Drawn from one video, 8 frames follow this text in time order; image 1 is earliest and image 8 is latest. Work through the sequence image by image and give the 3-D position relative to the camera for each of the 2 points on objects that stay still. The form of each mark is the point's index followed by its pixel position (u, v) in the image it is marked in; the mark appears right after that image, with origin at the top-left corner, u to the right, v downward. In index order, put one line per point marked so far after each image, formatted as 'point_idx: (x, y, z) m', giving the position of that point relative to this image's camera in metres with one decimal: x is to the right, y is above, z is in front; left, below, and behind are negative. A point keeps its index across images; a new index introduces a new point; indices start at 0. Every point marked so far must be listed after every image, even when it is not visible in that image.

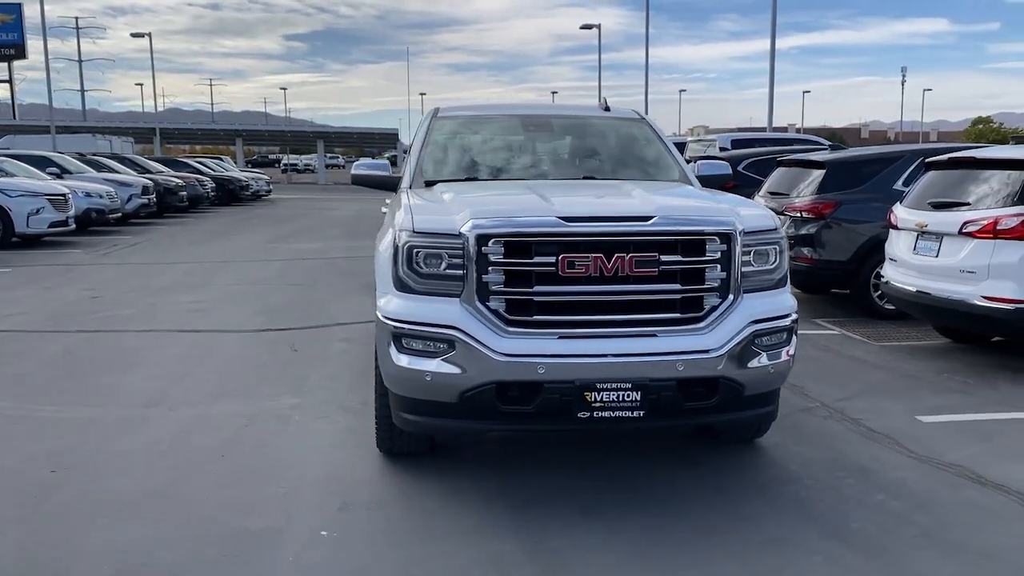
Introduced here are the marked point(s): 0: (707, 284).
0: (+1.0, 0.0, +4.4) m
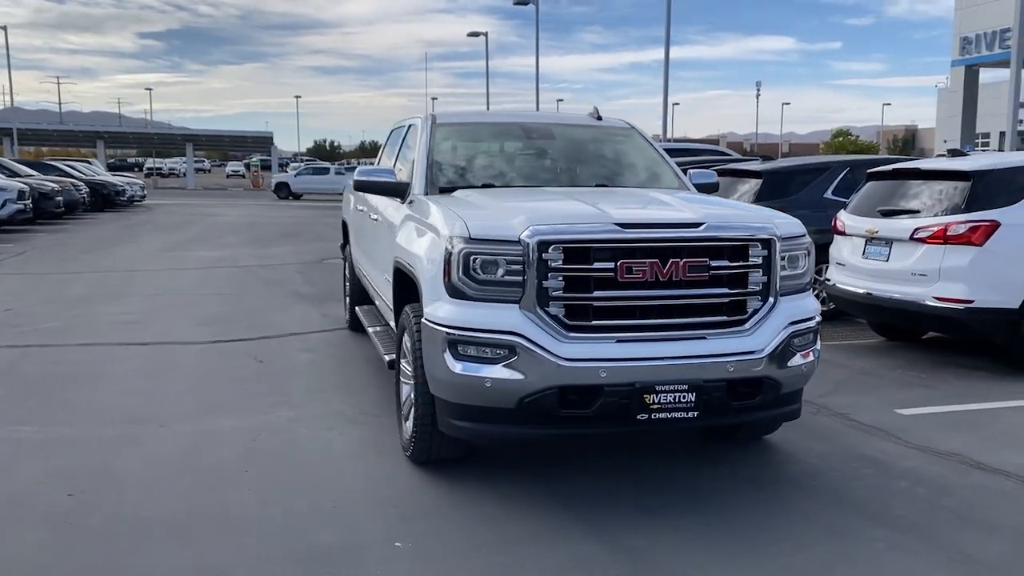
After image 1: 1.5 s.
0: (+1.2, 0.0, +4.6) m
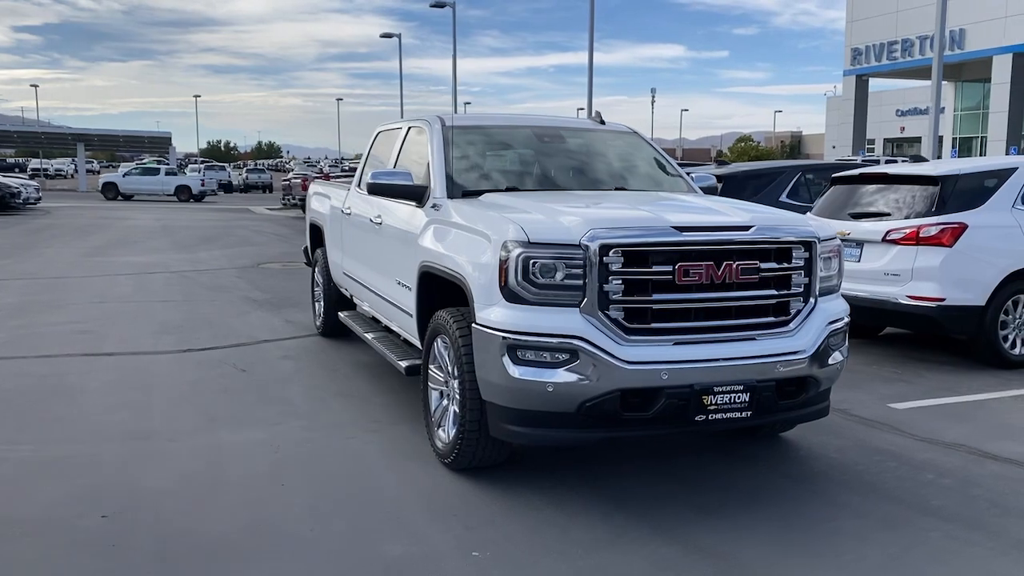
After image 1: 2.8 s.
0: (+1.5, 0.0, +4.7) m
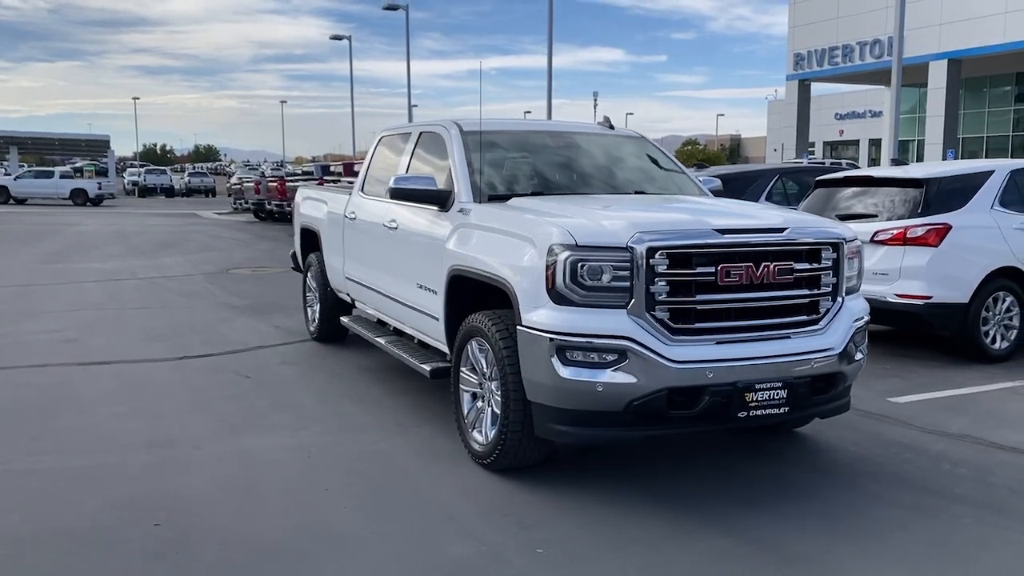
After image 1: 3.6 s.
0: (+1.7, 0.0, +4.9) m
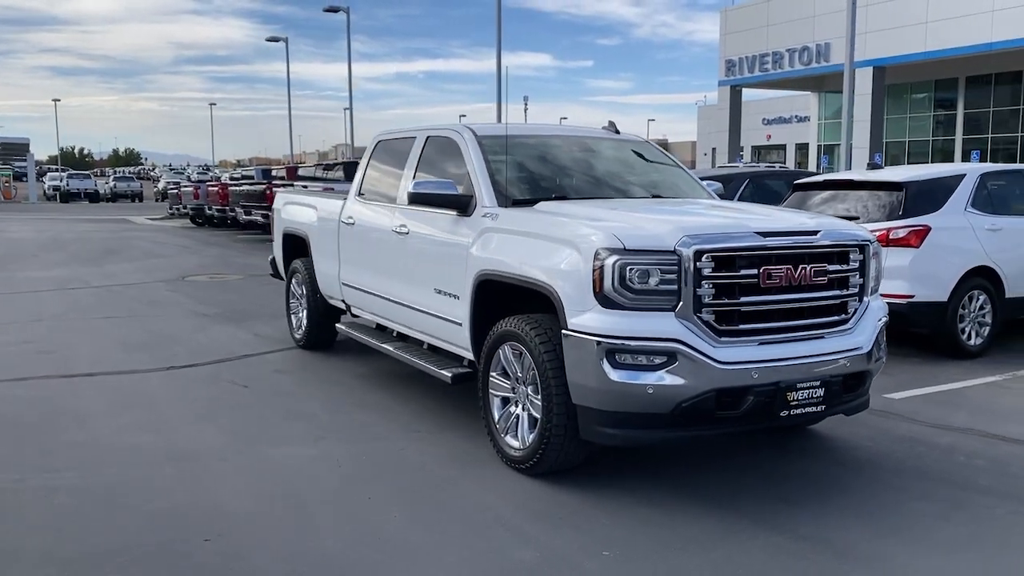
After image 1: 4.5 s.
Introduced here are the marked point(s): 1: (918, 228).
0: (+1.9, 0.0, +5.0) m
1: (+3.7, +0.5, +8.2) m
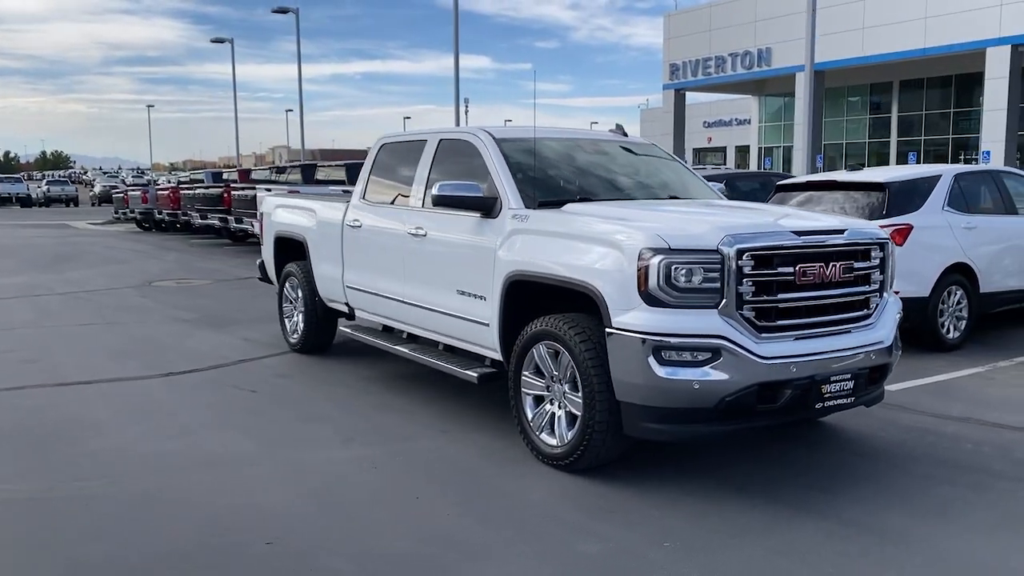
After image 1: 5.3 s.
0: (+2.1, 0.0, +5.2) m
1: (+3.7, +0.6, +8.5) m
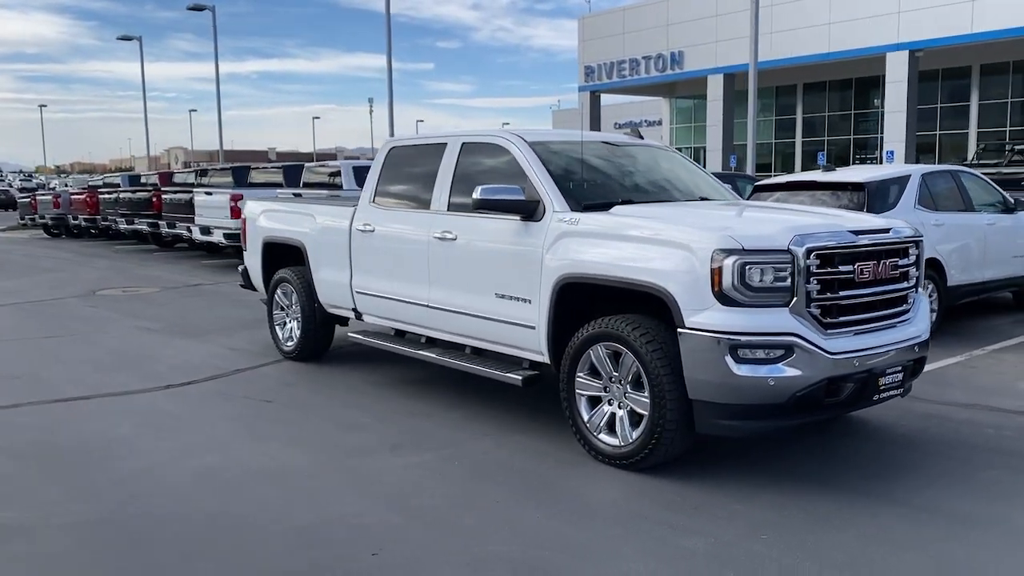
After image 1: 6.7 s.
0: (+2.5, 0.0, +5.5) m
1: (+3.7, +0.6, +8.9) m
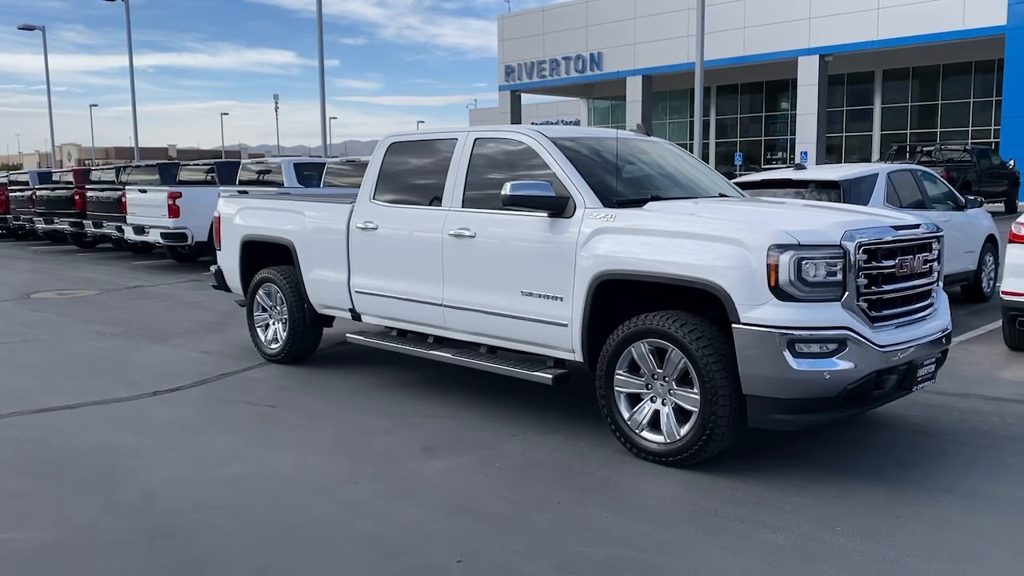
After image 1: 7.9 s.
0: (+2.7, +0.1, +5.7) m
1: (+3.5, +0.7, +9.2) m
